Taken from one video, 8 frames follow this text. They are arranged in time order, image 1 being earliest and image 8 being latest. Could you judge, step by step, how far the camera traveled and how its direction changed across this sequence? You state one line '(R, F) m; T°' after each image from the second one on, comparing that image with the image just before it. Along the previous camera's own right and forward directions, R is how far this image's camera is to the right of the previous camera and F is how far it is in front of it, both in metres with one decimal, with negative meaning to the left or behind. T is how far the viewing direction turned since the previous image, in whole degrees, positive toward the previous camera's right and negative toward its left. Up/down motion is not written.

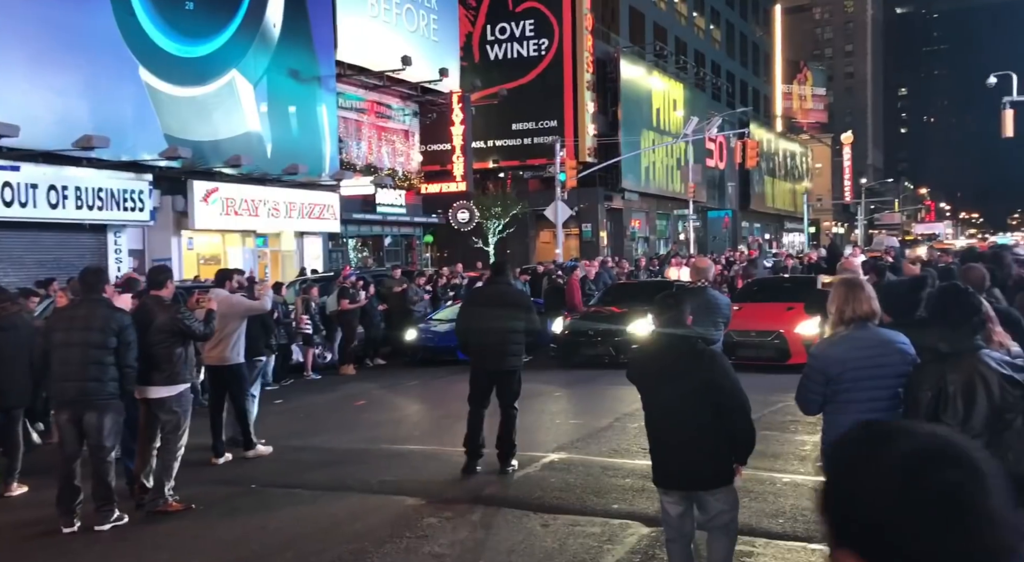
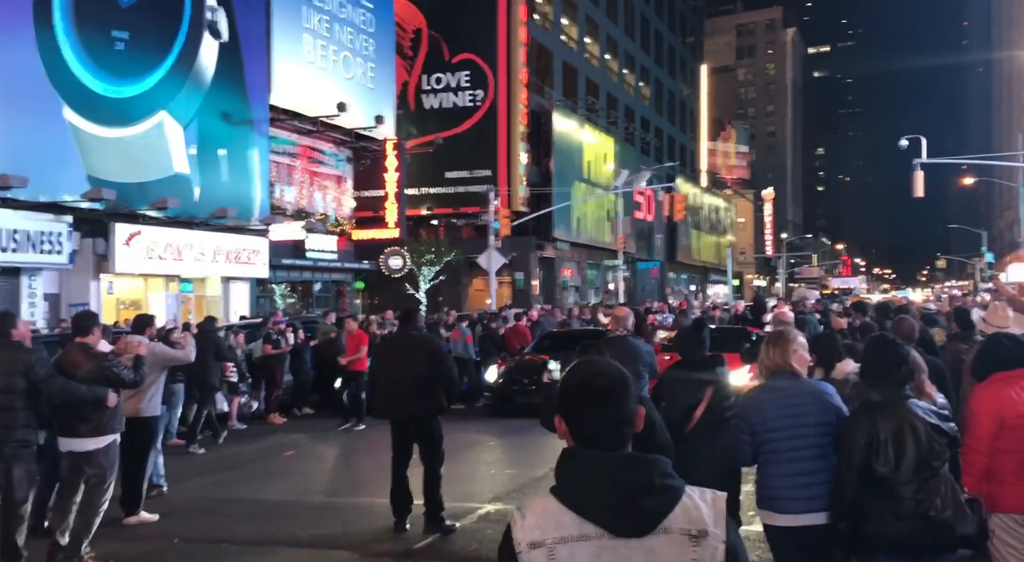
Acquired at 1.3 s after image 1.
(-0.1, +0.3) m; +4°
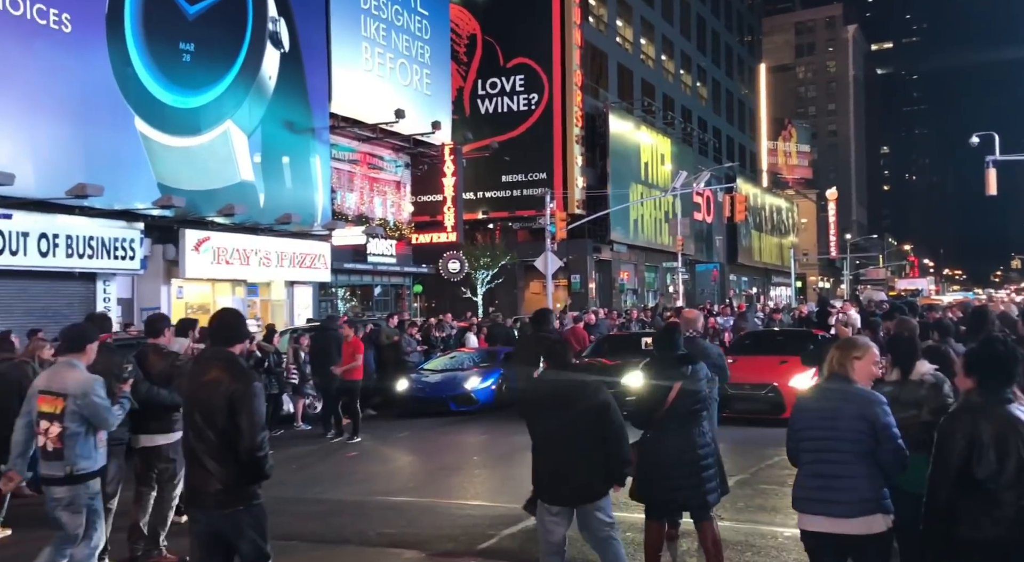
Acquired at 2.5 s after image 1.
(0.0, -0.3) m; -3°
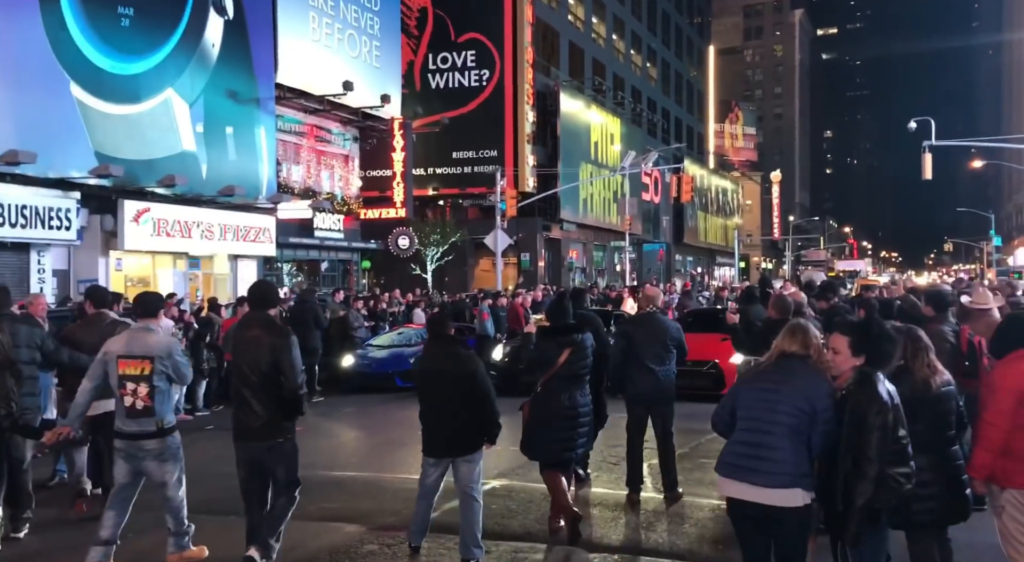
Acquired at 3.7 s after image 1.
(0.0, +0.3) m; +3°
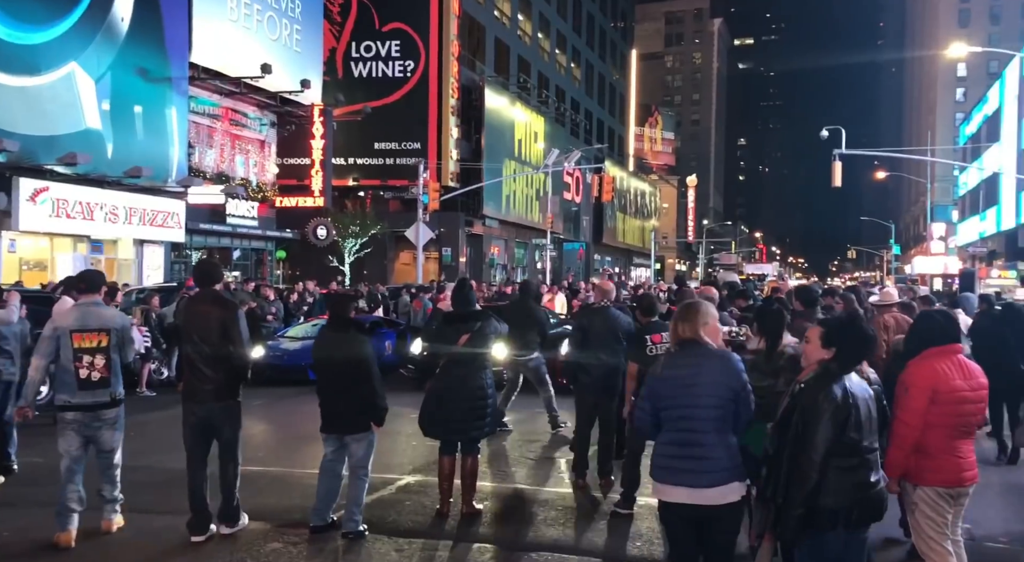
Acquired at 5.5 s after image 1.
(0.0, +0.6) m; +4°
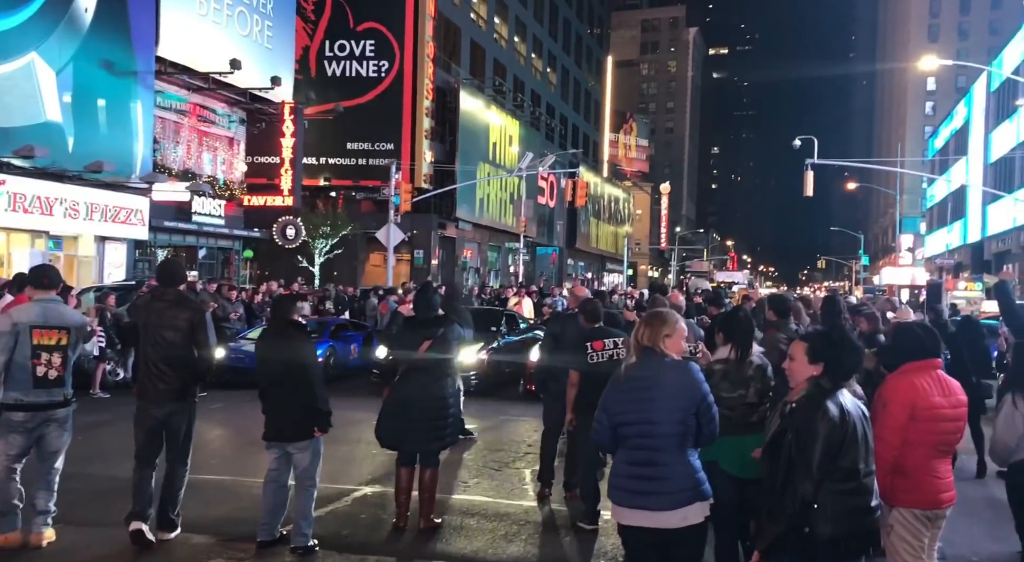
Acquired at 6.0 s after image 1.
(0.0, +0.4) m; +1°
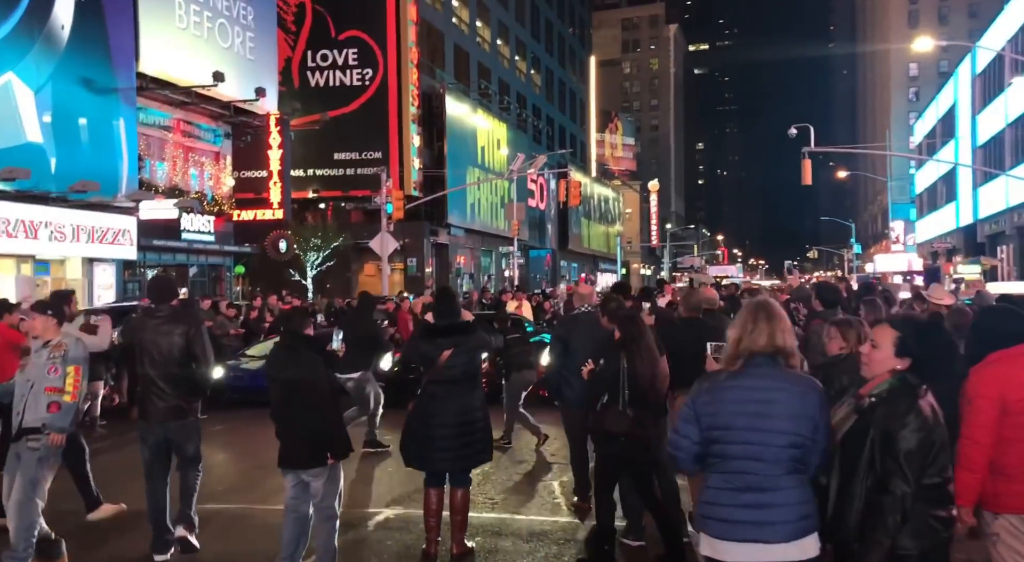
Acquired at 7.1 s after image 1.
(-0.2, +0.5) m; 0°
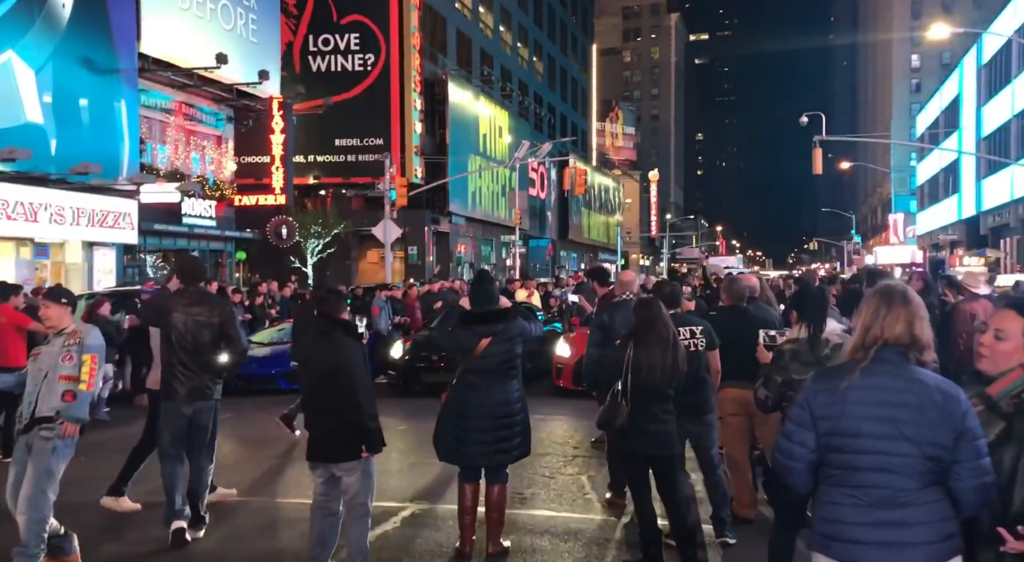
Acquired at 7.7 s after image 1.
(-0.2, +0.3) m; 0°
